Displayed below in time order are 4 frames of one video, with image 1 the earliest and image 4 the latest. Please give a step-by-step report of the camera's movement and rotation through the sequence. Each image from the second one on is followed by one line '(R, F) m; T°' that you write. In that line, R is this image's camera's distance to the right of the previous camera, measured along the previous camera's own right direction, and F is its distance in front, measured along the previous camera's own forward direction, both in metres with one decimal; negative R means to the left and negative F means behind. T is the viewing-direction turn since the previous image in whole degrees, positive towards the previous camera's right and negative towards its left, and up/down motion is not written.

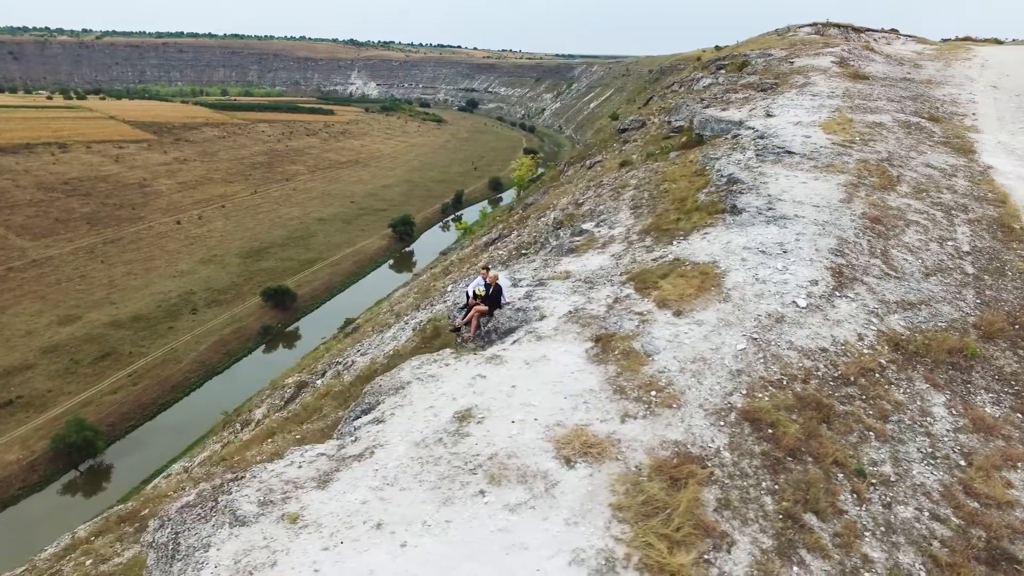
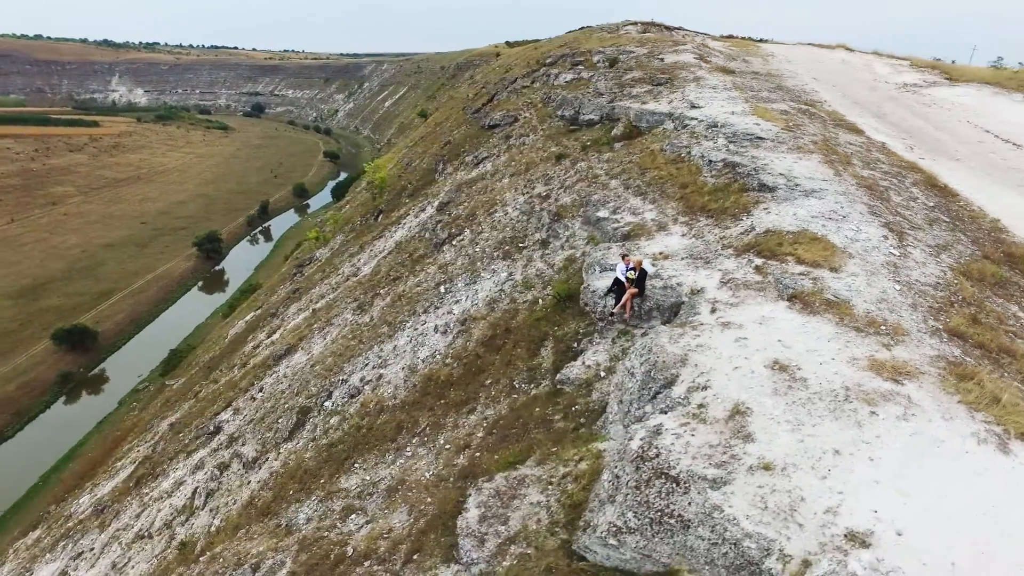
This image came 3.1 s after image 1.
(-8.8, +0.1) m; +17°
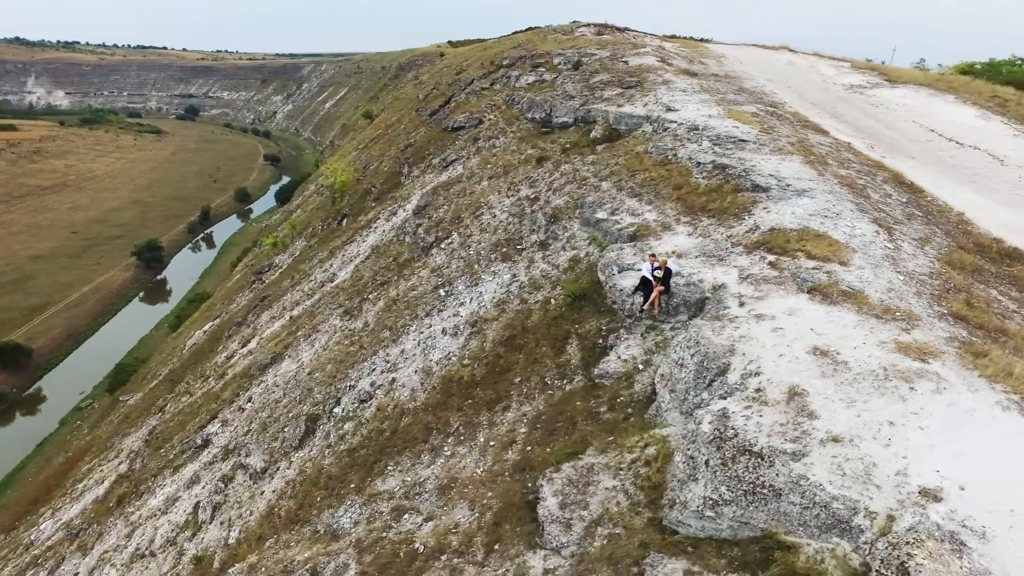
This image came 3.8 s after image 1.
(-2.5, -0.8) m; +5°
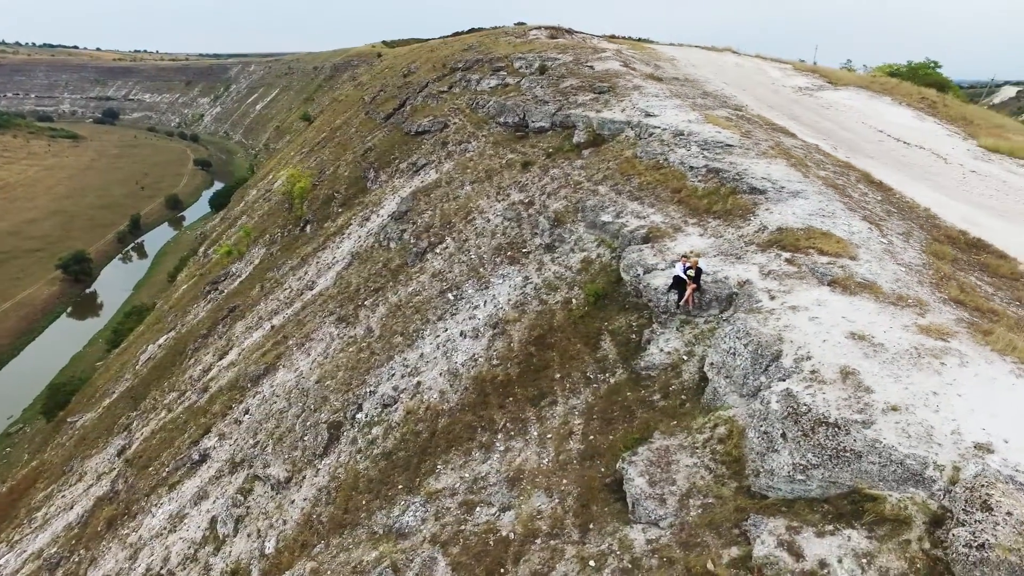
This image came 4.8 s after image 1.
(-3.3, -1.2) m; +5°
